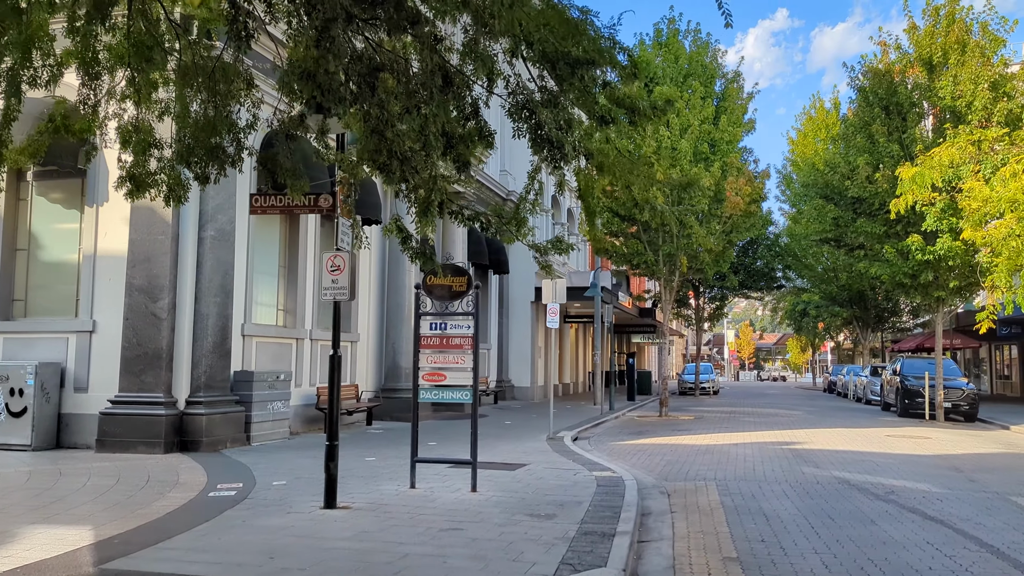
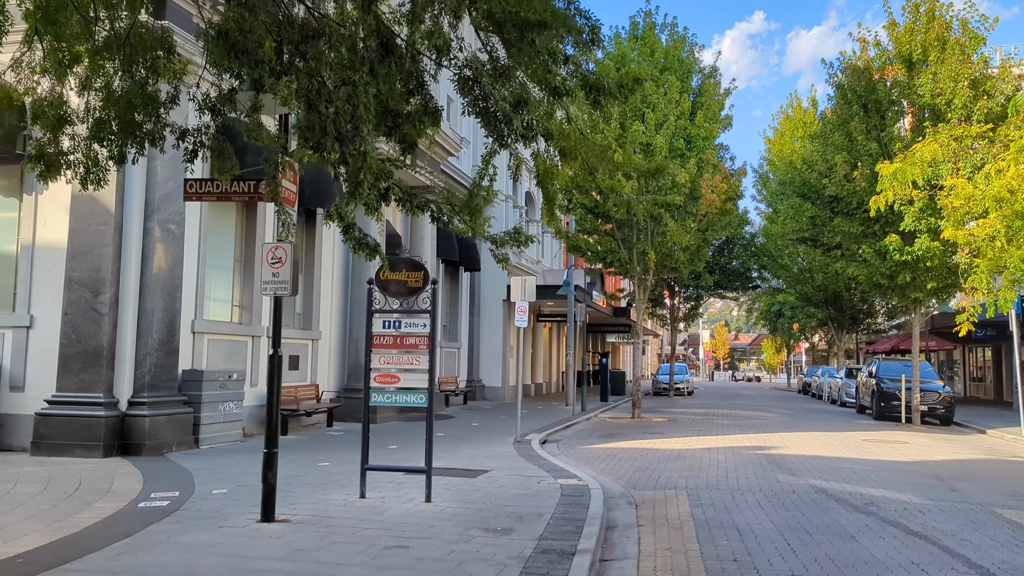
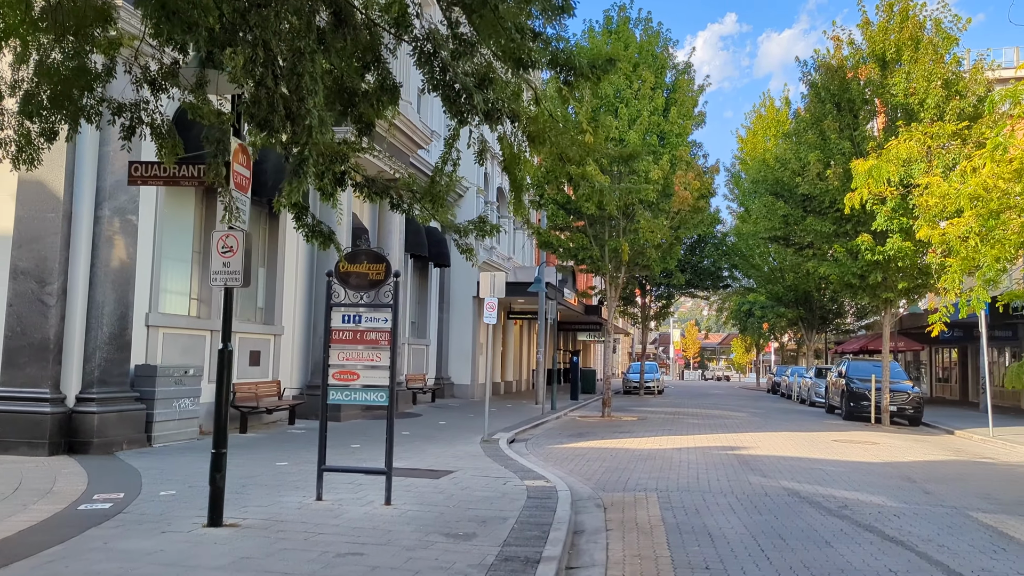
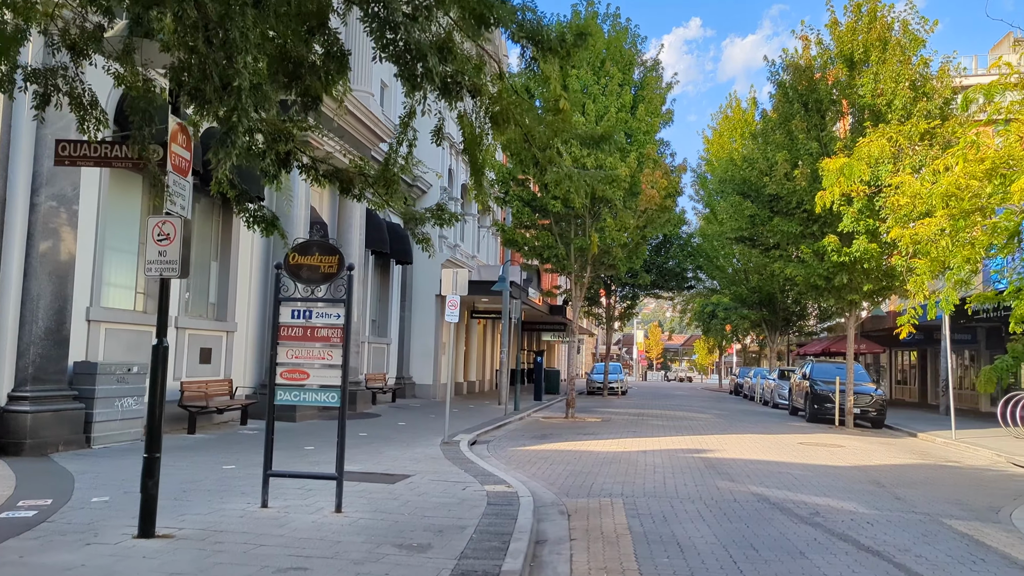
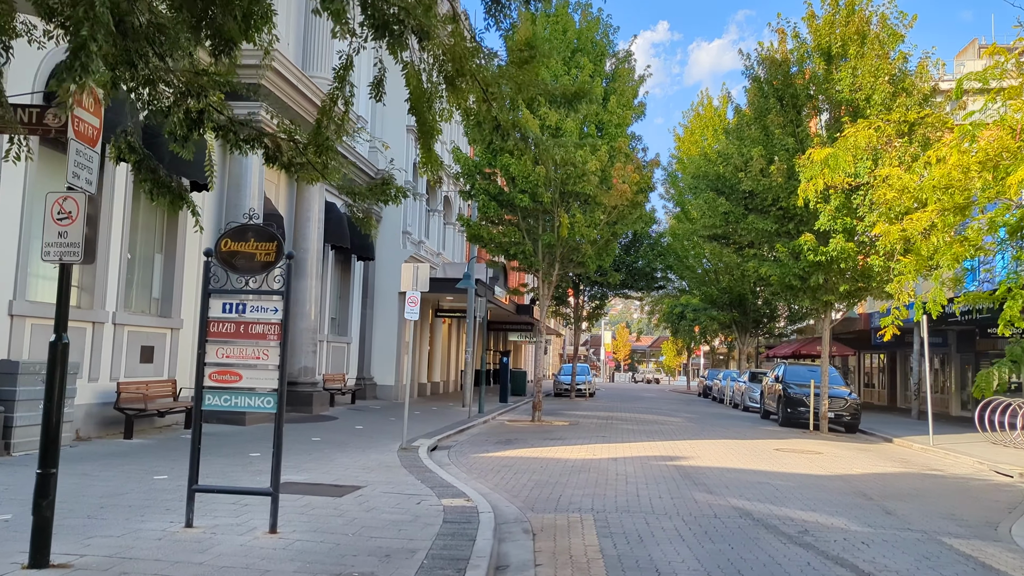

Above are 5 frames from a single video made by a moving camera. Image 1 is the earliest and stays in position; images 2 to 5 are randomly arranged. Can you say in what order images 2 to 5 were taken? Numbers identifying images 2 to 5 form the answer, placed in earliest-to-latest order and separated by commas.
2, 3, 4, 5
